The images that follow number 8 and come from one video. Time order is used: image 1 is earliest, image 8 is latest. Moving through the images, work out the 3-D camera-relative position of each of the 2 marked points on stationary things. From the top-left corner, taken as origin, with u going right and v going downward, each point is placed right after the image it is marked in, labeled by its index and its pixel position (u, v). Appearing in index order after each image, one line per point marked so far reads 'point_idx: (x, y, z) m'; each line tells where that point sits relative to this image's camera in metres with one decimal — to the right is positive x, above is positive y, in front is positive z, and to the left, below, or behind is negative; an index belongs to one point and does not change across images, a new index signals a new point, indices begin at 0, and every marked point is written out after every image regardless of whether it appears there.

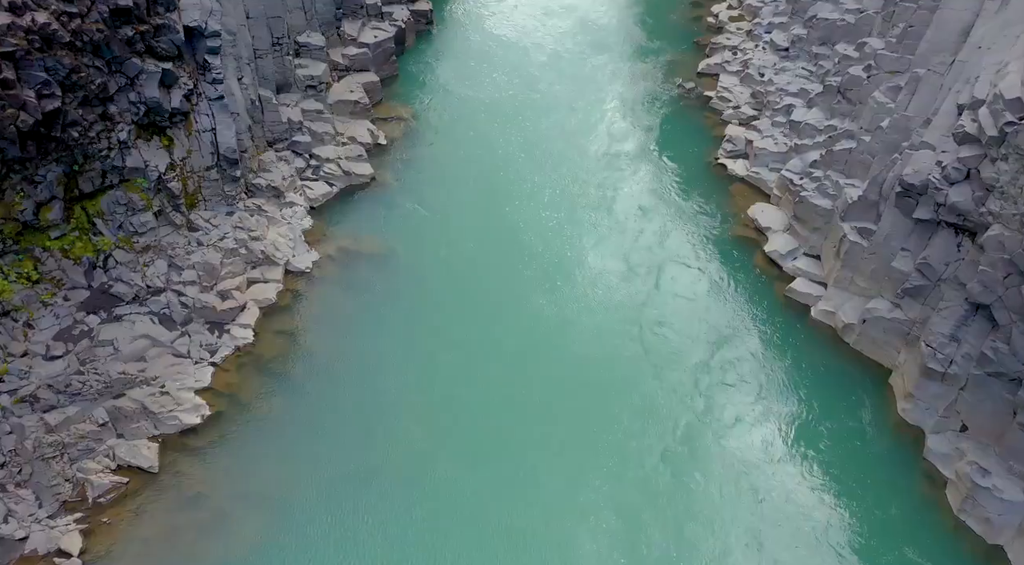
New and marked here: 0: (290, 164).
0: (-4.2, +2.2, +13.6) m
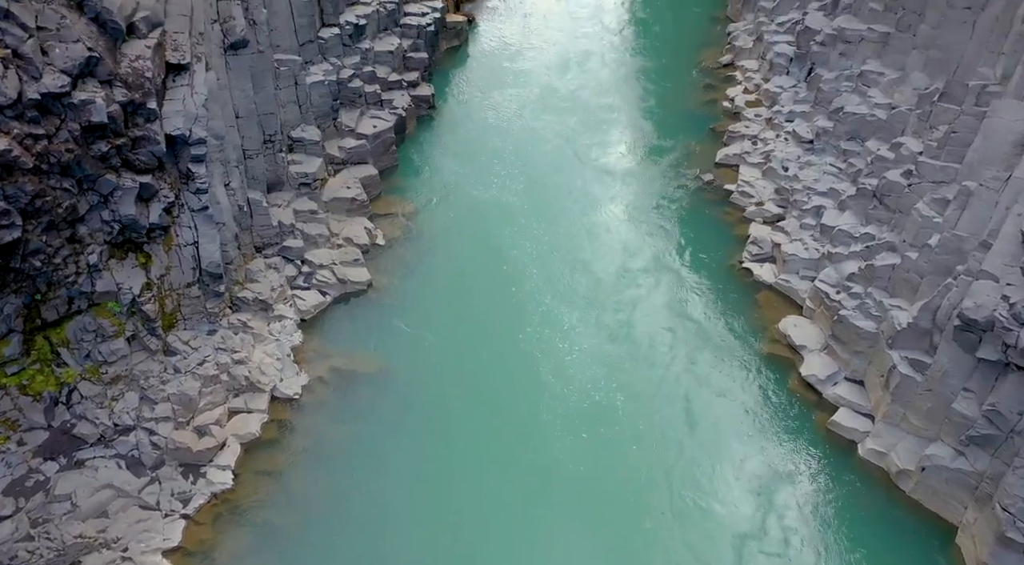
0: (-4.0, +0.2, +12.6) m
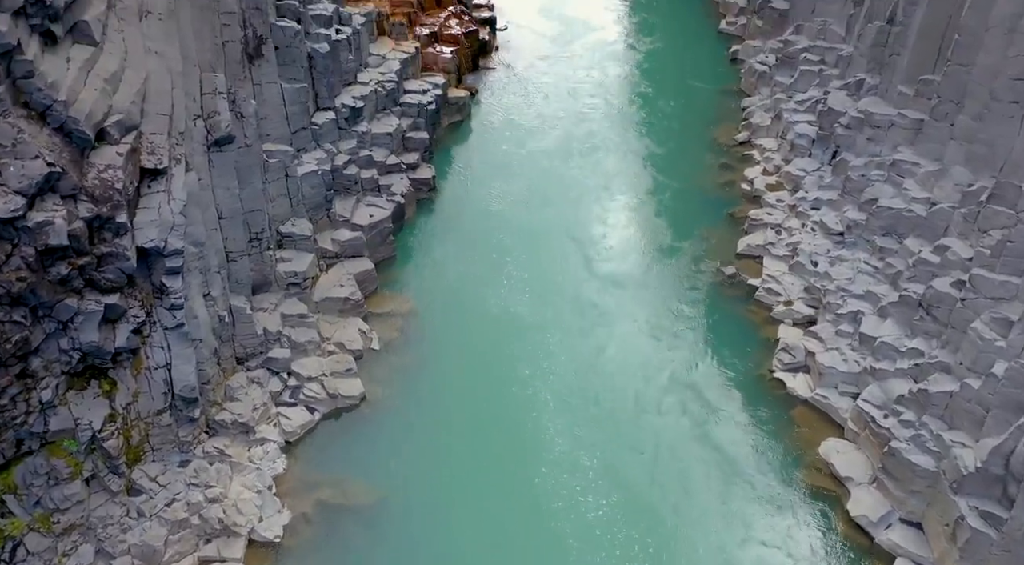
0: (-3.9, -1.6, +11.4) m
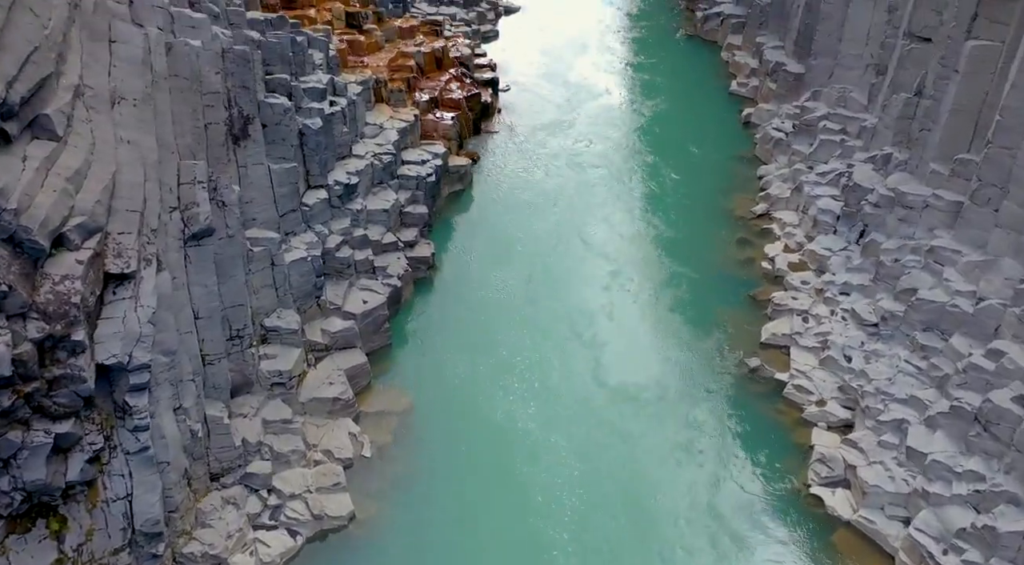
0: (-3.8, -3.2, +10.1) m
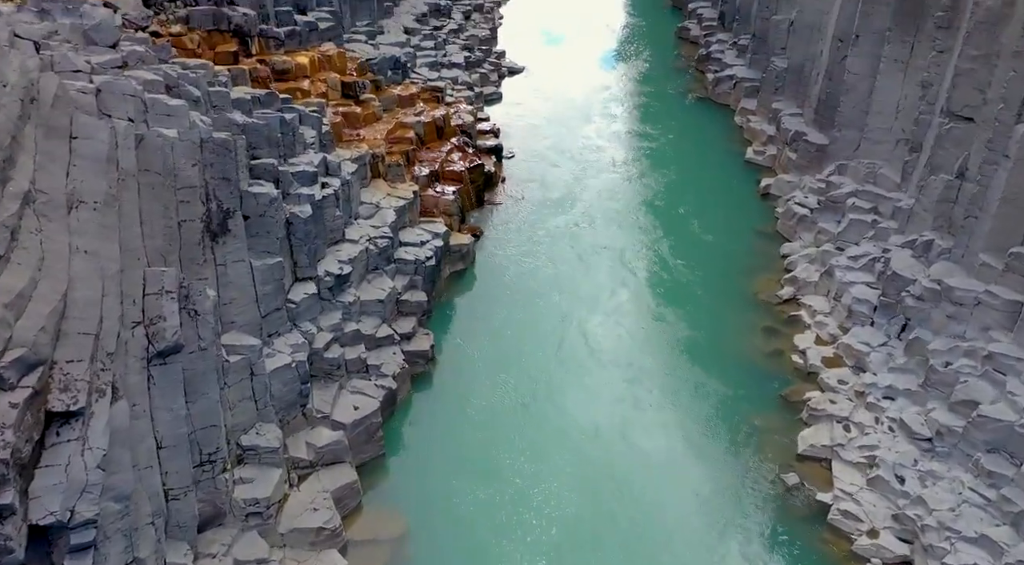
0: (-3.7, -4.7, +8.6) m
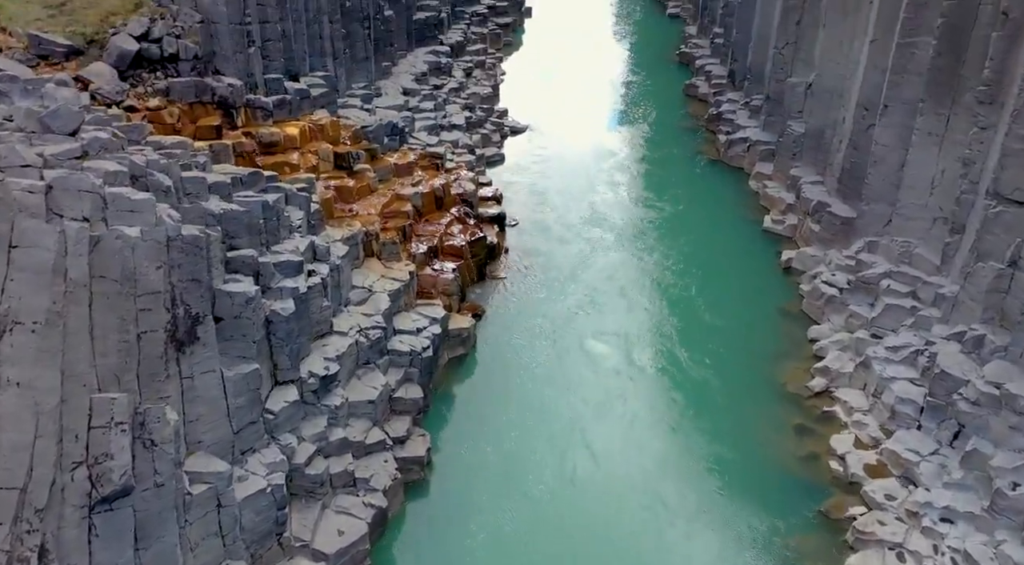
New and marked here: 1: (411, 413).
0: (-3.6, -6.1, +7.1) m
1: (-1.8, -2.4, +13.2) m
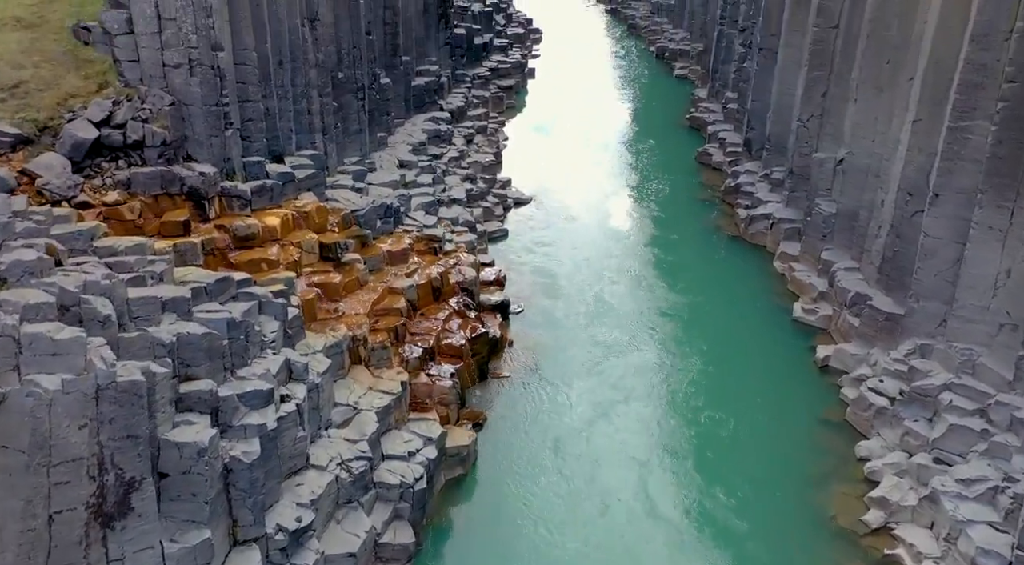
0: (-3.5, -7.6, +4.9) m
1: (-1.7, -4.3, +11.2) m
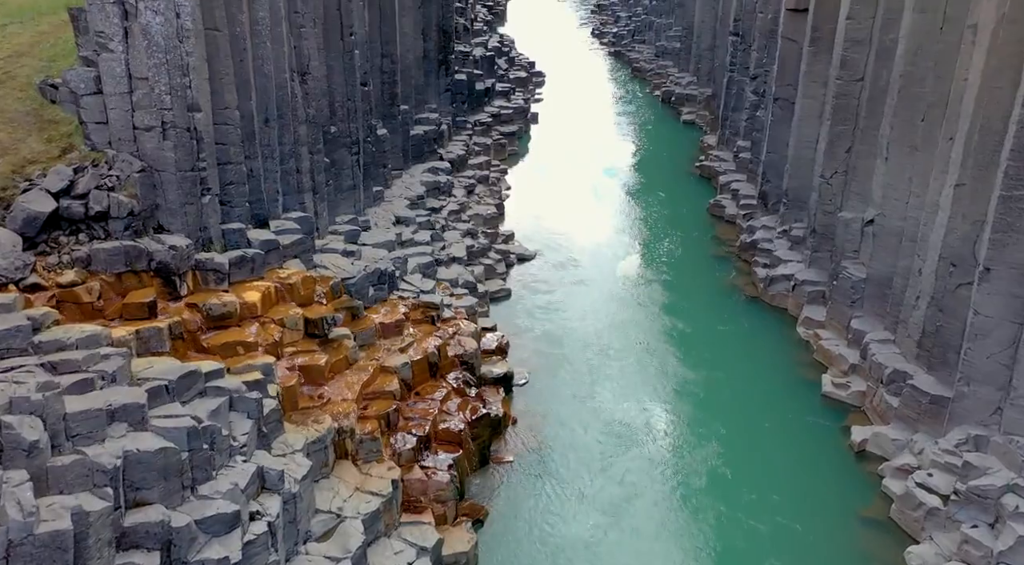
0: (-3.4, -8.6, +3.1) m
1: (-1.7, -5.6, +9.6) m
